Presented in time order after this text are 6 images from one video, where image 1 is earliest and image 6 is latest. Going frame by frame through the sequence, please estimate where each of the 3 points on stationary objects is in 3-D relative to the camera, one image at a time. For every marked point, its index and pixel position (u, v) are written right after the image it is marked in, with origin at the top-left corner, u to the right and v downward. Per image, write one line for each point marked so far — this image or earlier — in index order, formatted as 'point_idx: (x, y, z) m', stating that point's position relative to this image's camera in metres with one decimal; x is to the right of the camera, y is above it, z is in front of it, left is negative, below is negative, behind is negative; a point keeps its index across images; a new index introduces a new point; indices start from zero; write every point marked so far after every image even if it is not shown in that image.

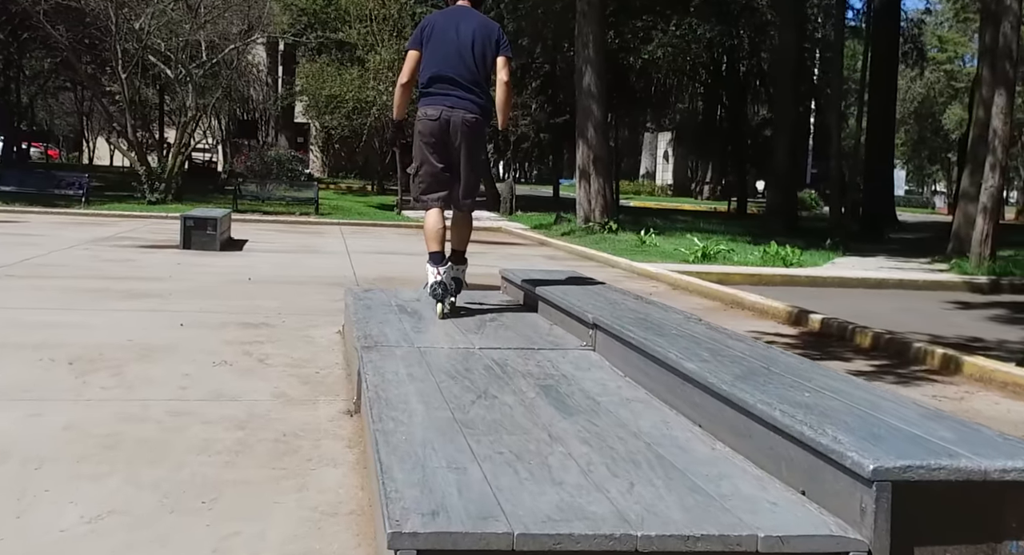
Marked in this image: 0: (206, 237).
0: (-4.0, +0.5, +14.2) m
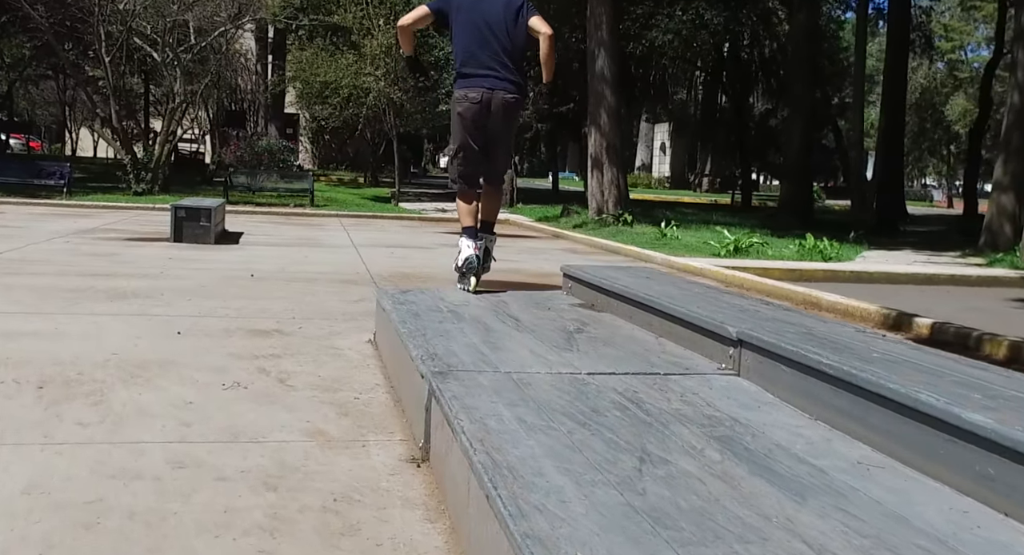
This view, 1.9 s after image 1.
0: (-3.7, +0.6, +12.9) m
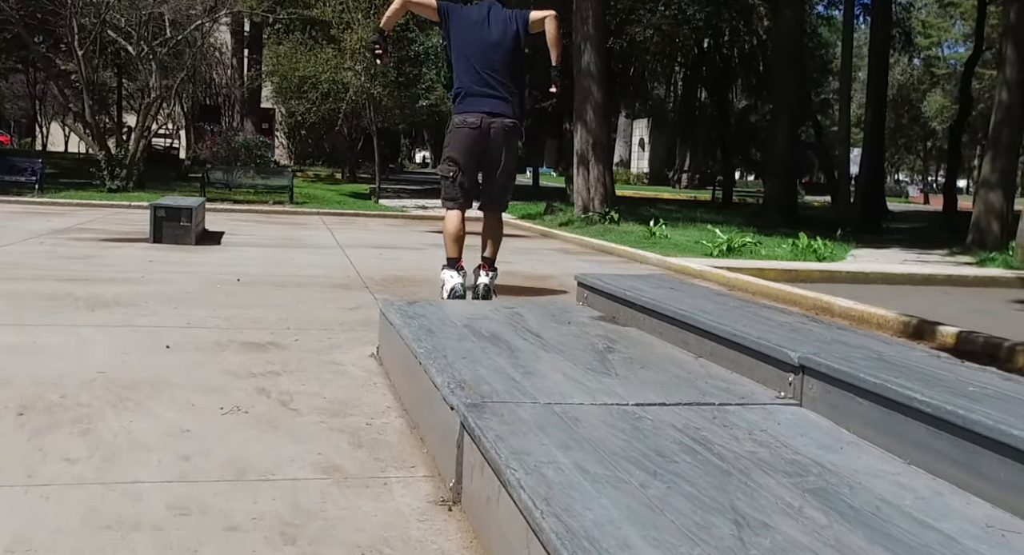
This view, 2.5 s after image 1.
0: (-3.8, +0.6, +12.4) m
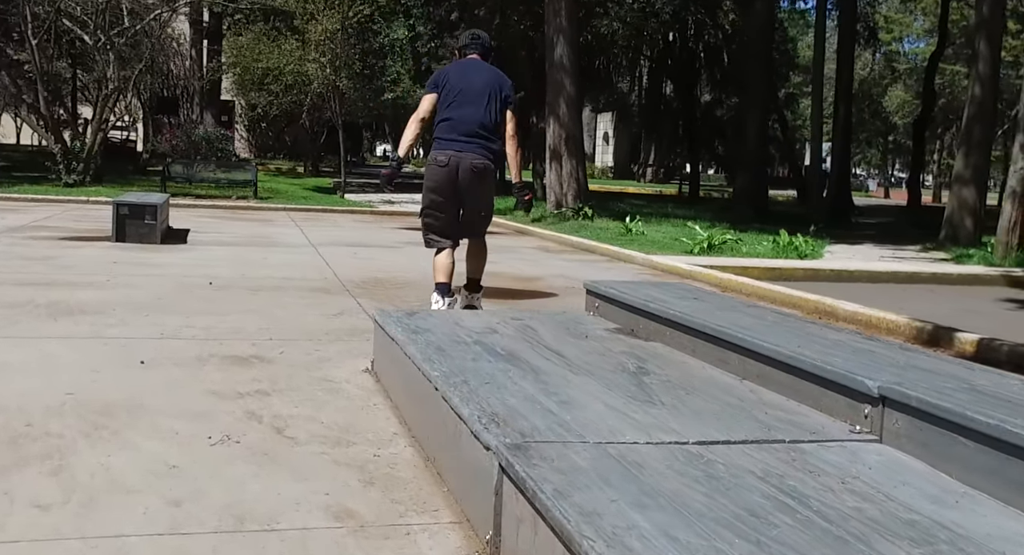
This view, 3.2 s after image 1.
0: (-4.0, +0.5, +11.9) m
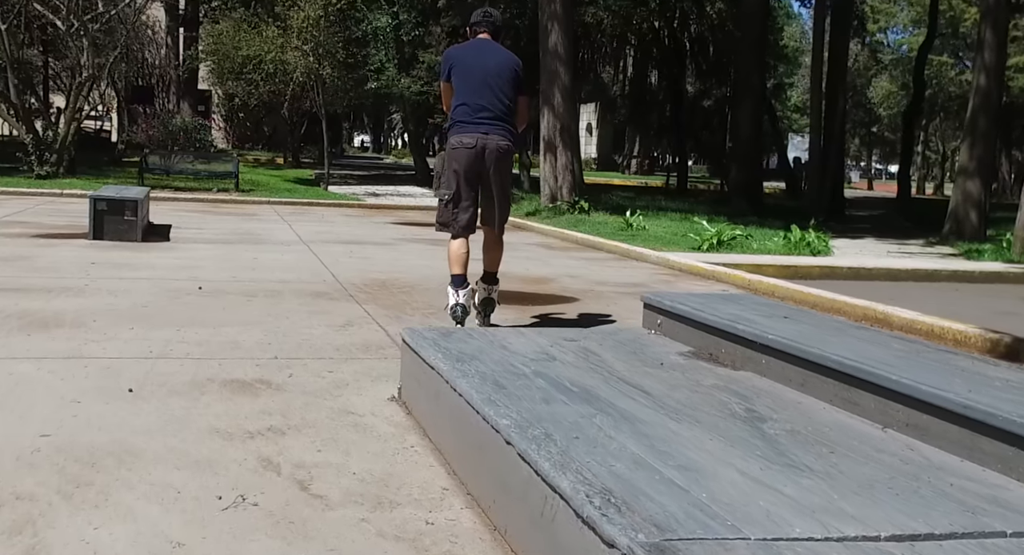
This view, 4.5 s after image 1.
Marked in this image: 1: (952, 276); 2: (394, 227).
0: (-4.0, +0.5, +11.0) m
1: (+5.6, 0.0, +13.7) m
2: (-1.6, +0.7, +15.2) m
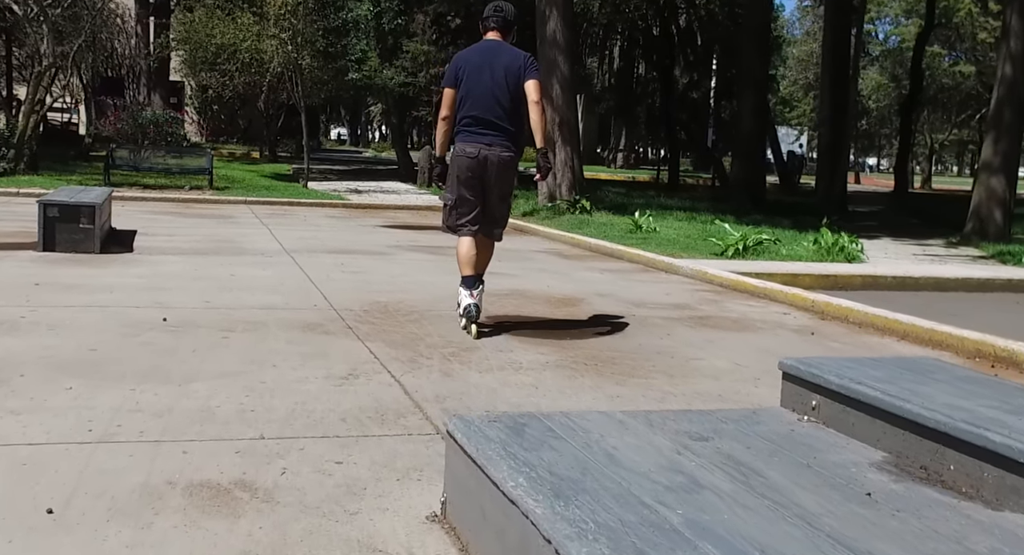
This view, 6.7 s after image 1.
0: (-3.8, +0.4, +9.5) m
1: (+5.6, -0.1, +12.4) m
2: (-1.6, +0.6, +13.7) m
